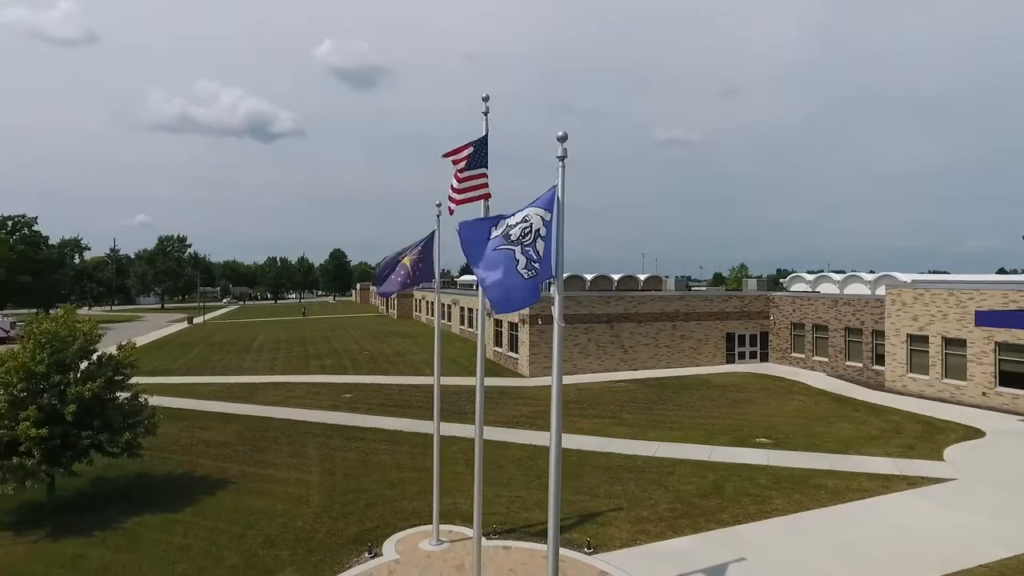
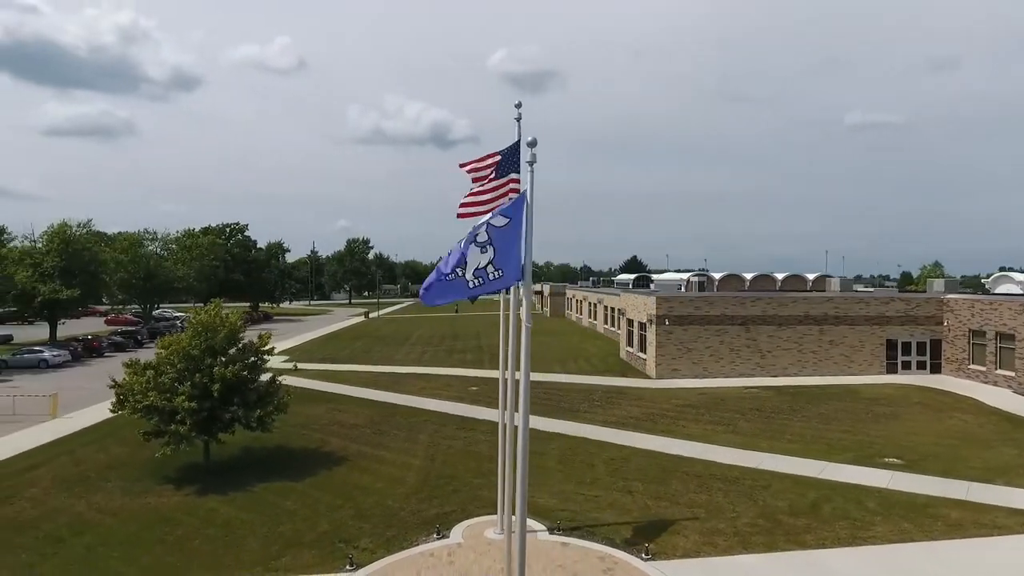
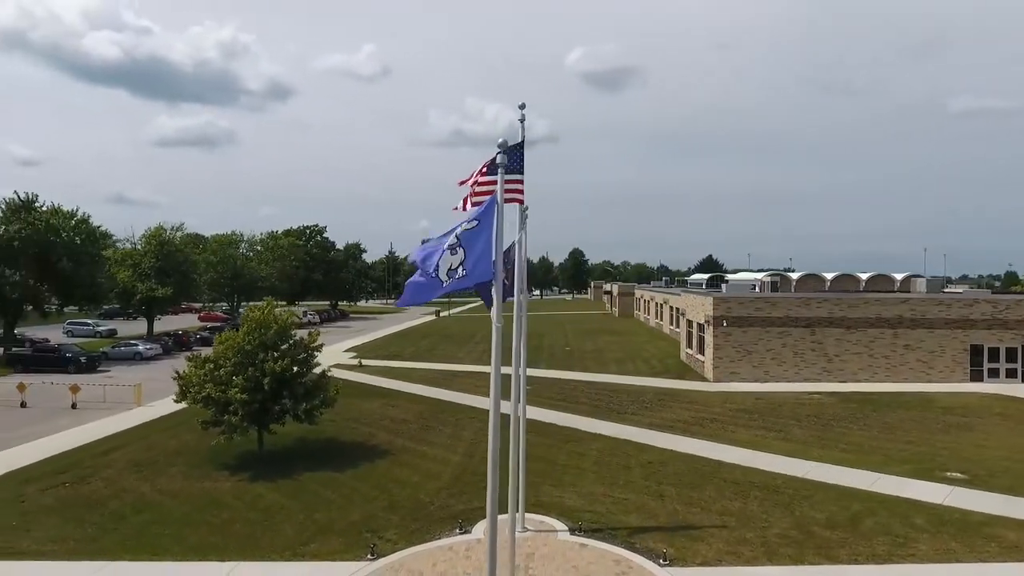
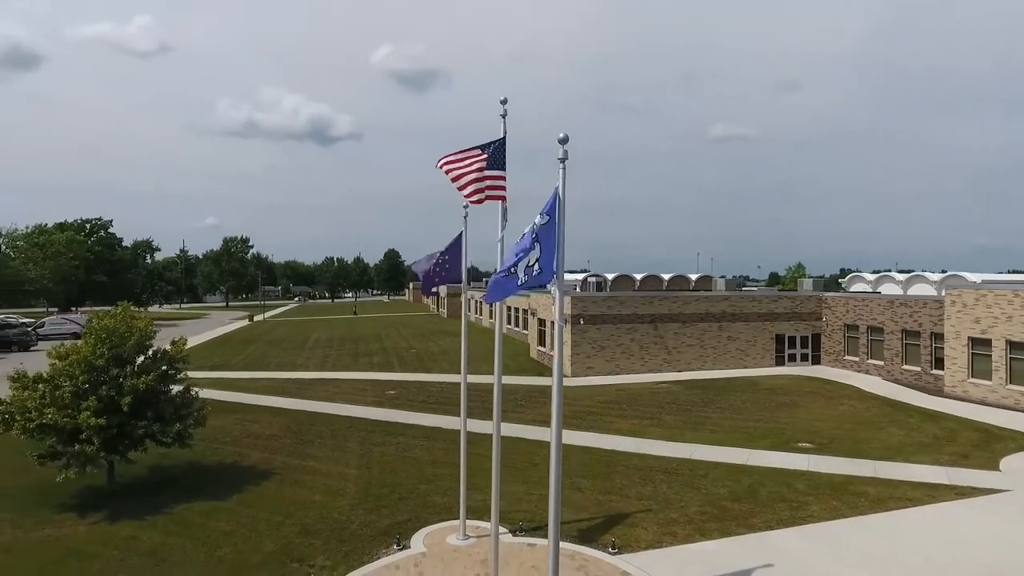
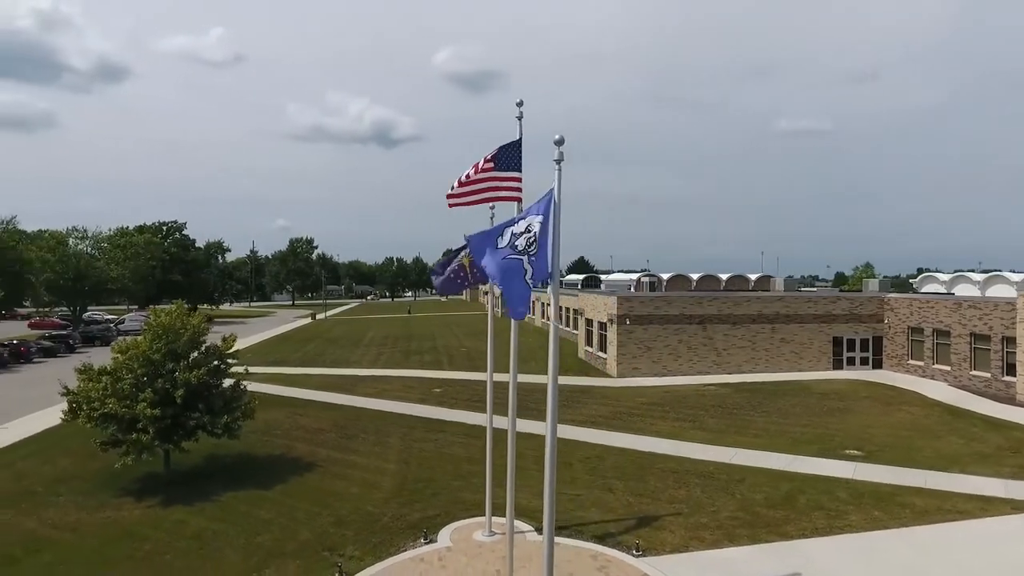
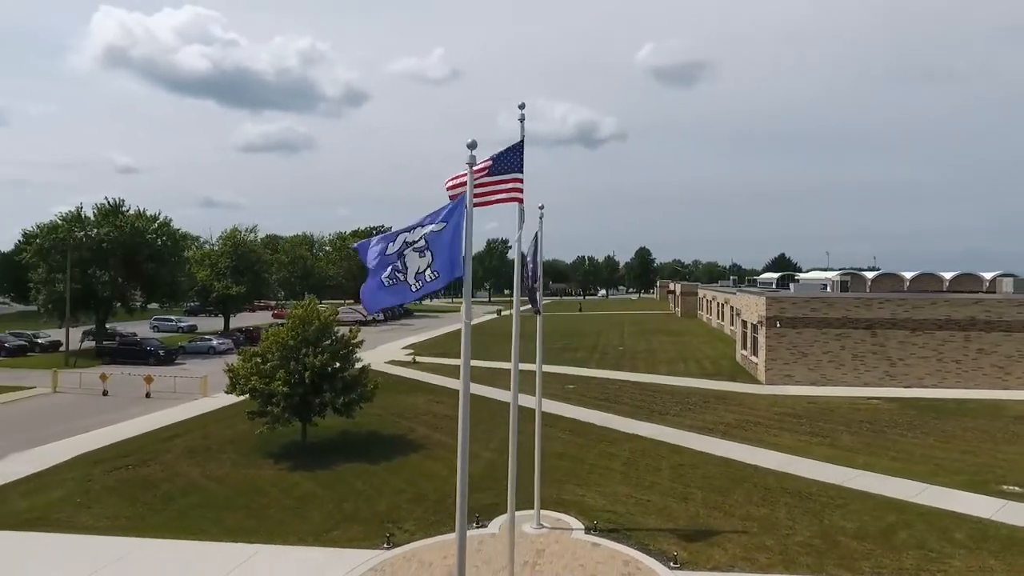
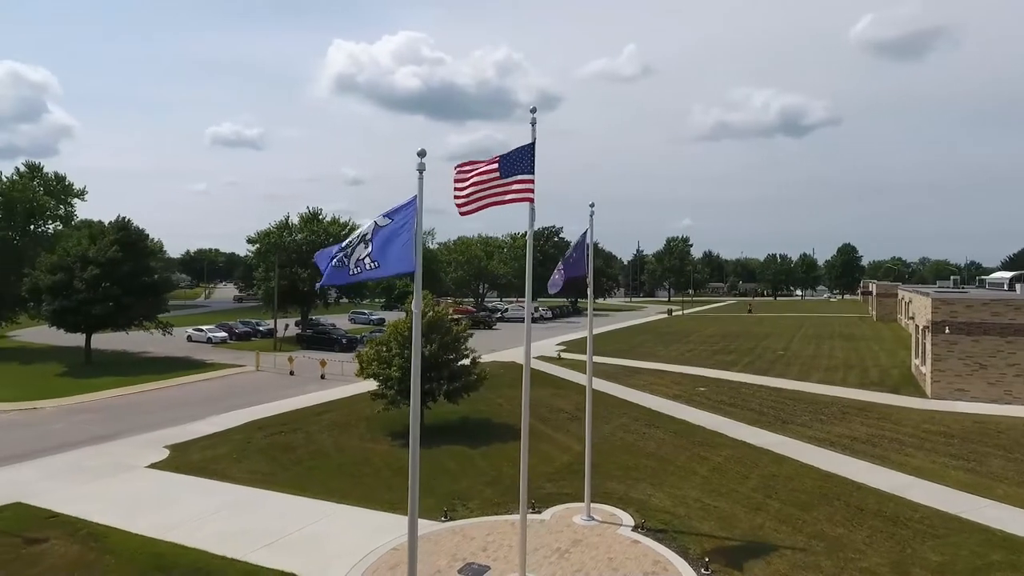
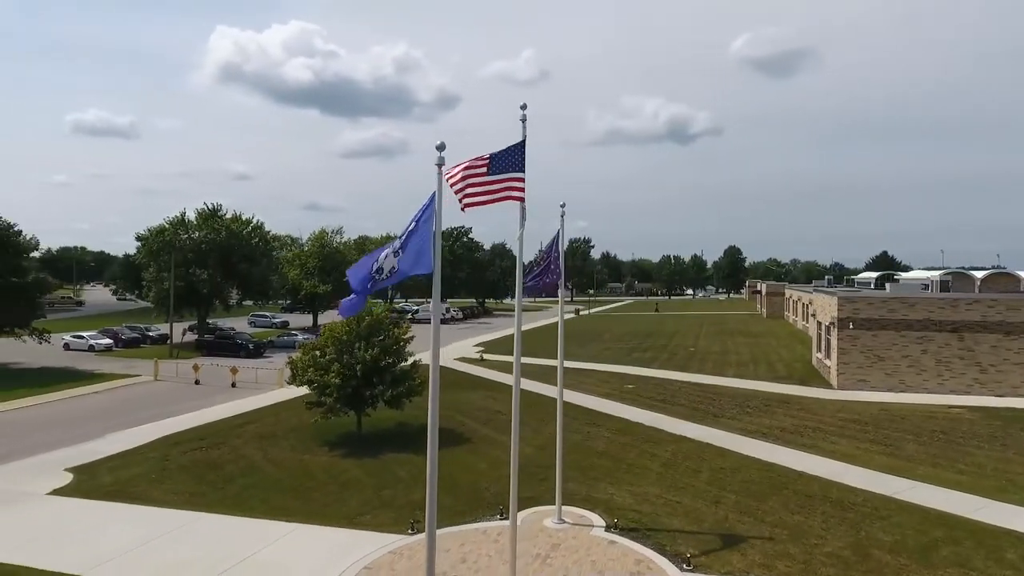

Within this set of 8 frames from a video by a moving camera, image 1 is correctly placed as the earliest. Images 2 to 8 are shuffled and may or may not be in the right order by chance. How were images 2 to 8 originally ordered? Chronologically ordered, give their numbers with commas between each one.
4, 5, 2, 3, 6, 8, 7
